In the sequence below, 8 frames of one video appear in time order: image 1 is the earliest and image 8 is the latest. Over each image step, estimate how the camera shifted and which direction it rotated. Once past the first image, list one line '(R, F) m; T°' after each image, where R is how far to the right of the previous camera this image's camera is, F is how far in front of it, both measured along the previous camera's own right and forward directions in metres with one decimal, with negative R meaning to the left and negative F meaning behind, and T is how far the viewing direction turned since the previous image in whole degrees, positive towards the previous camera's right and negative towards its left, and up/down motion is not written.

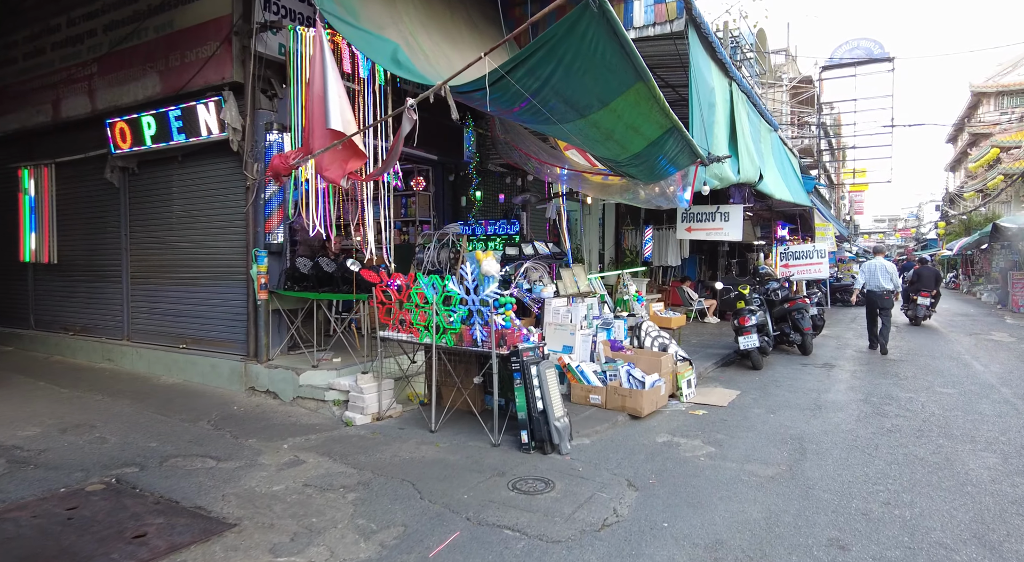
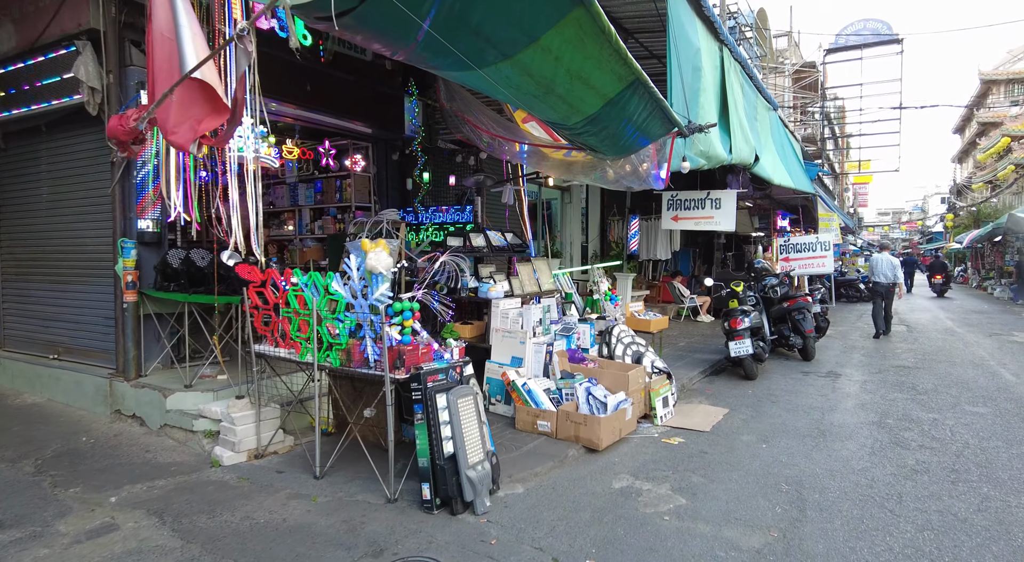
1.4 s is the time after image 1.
(+0.6, +1.3) m; 0°
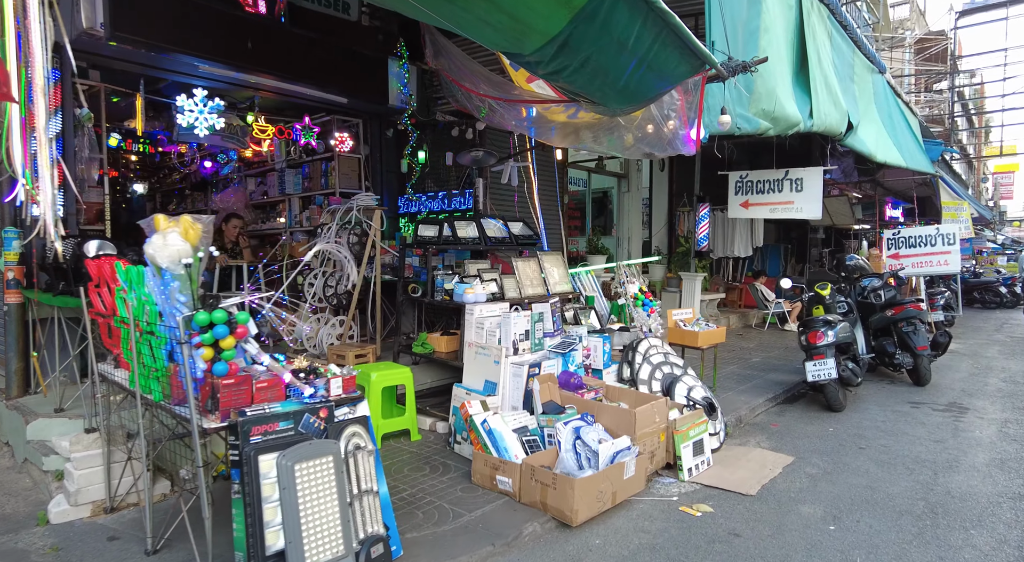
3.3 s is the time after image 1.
(+0.9, +1.5) m; -9°
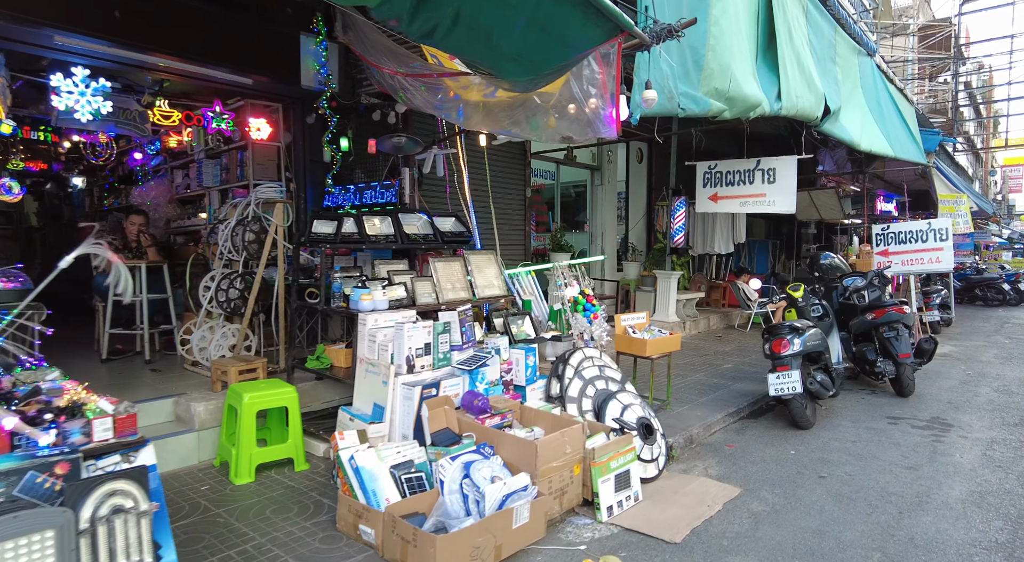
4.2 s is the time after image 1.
(+0.7, +0.7) m; 0°
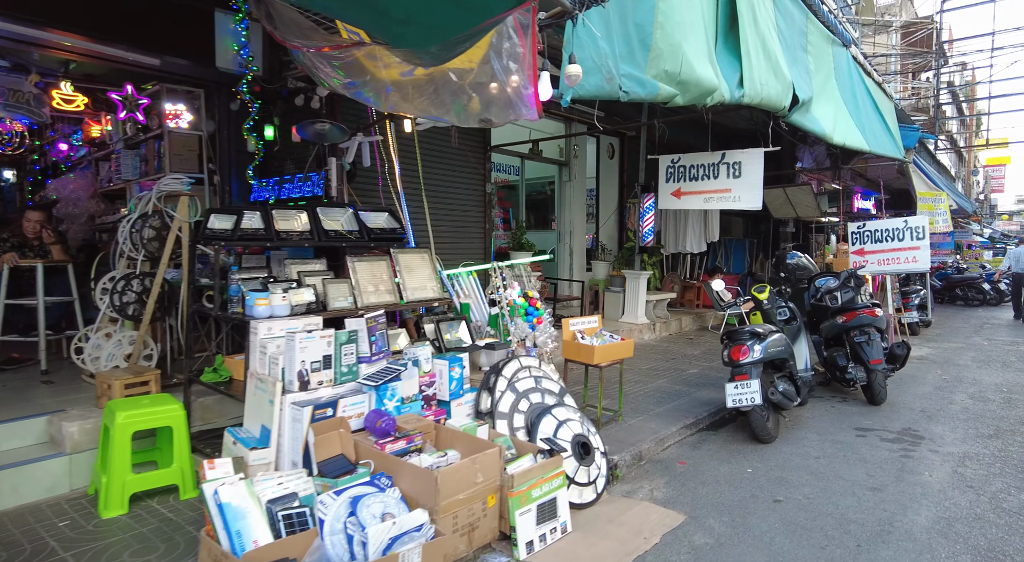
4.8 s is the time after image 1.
(+0.4, +0.5) m; +1°
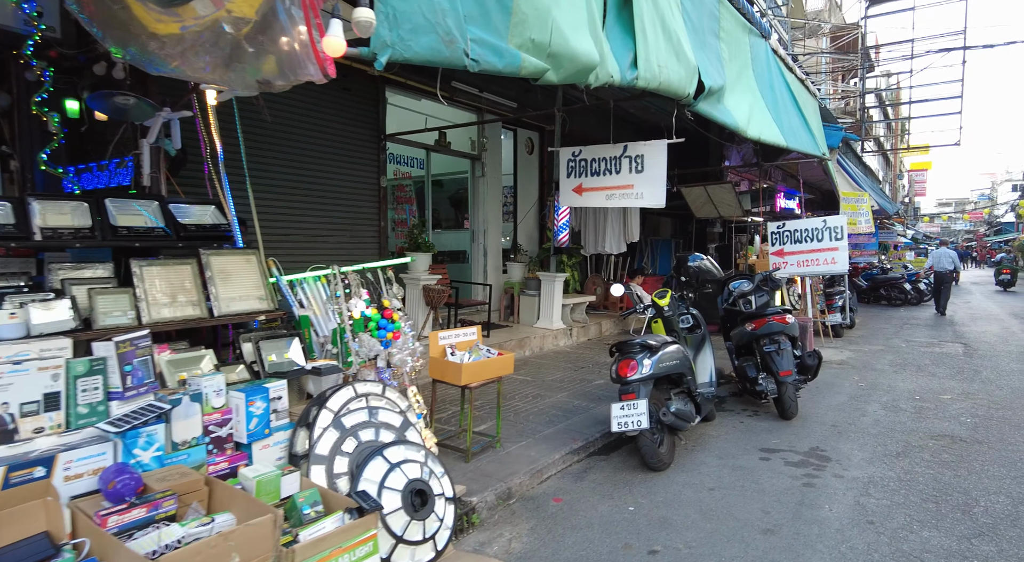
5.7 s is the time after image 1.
(+0.7, +0.7) m; +5°
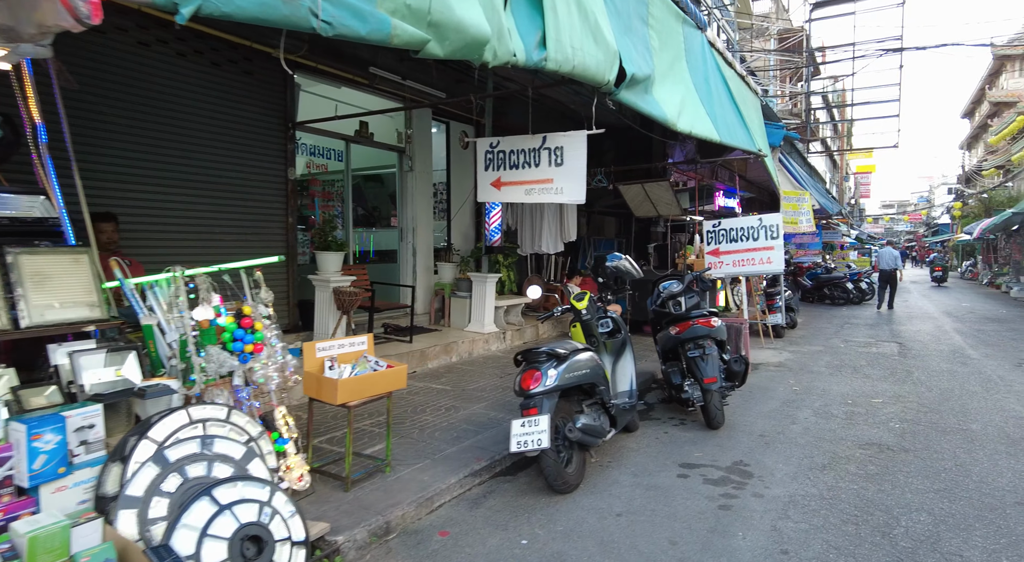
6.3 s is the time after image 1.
(+0.5, +0.5) m; +4°
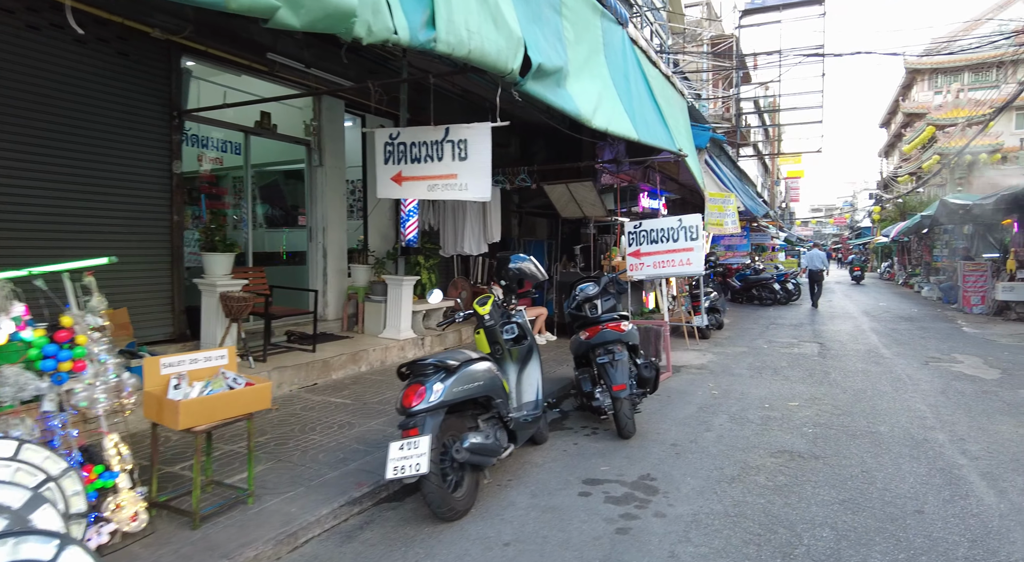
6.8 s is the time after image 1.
(+0.4, +0.4) m; +5°
